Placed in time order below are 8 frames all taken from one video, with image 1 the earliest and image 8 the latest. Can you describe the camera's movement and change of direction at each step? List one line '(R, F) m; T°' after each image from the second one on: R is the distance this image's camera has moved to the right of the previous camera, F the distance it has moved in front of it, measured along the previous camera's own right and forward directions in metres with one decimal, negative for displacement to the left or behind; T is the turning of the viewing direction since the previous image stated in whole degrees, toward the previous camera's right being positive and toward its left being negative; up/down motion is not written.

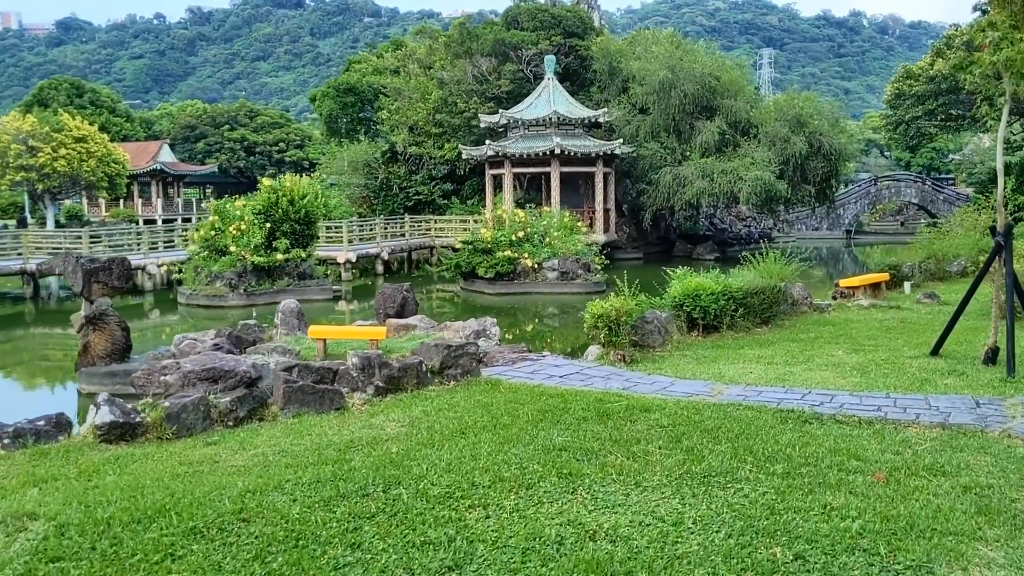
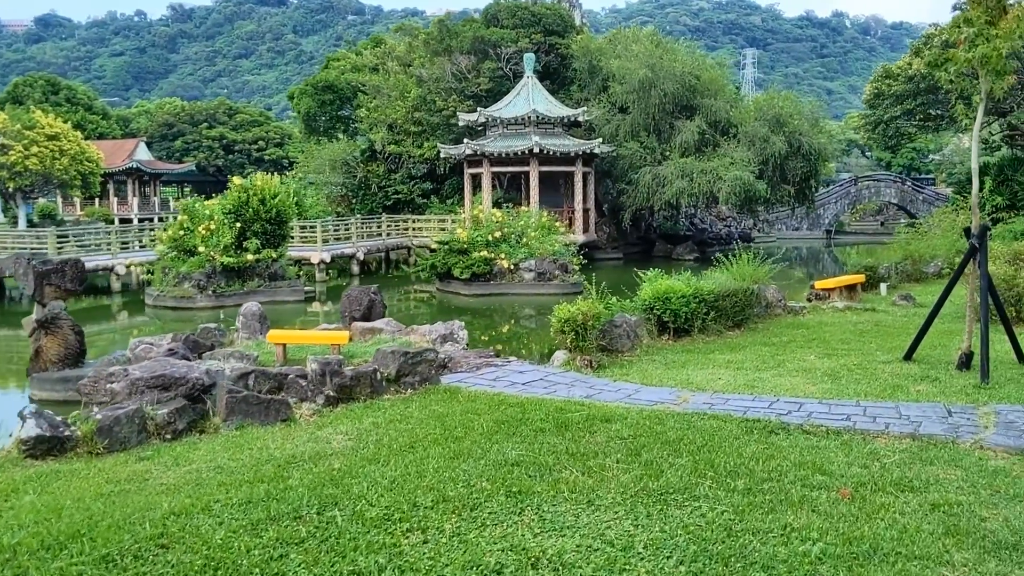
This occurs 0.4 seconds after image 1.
(+0.2, +0.2) m; +1°
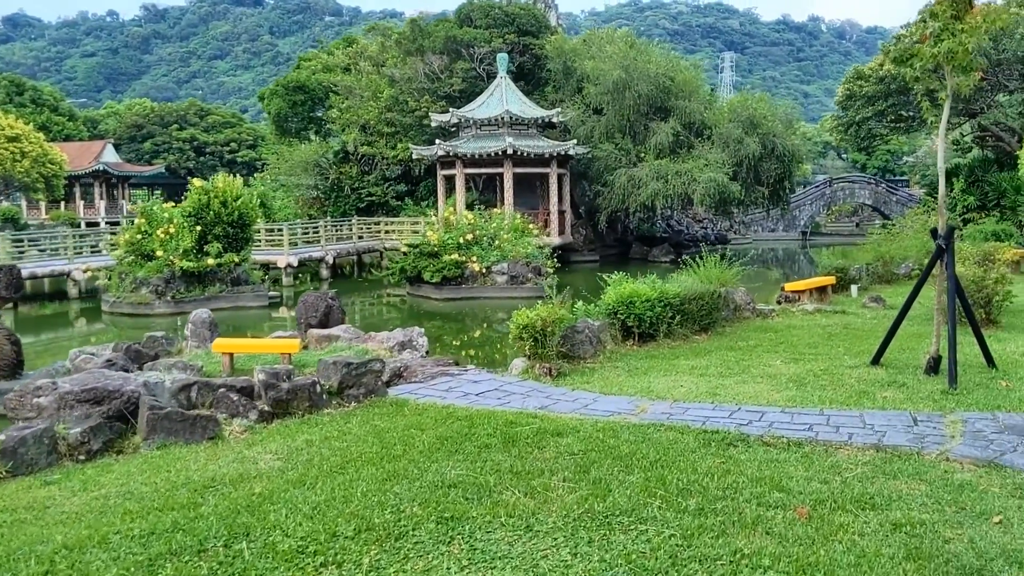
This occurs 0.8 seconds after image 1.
(+0.2, +0.3) m; +1°
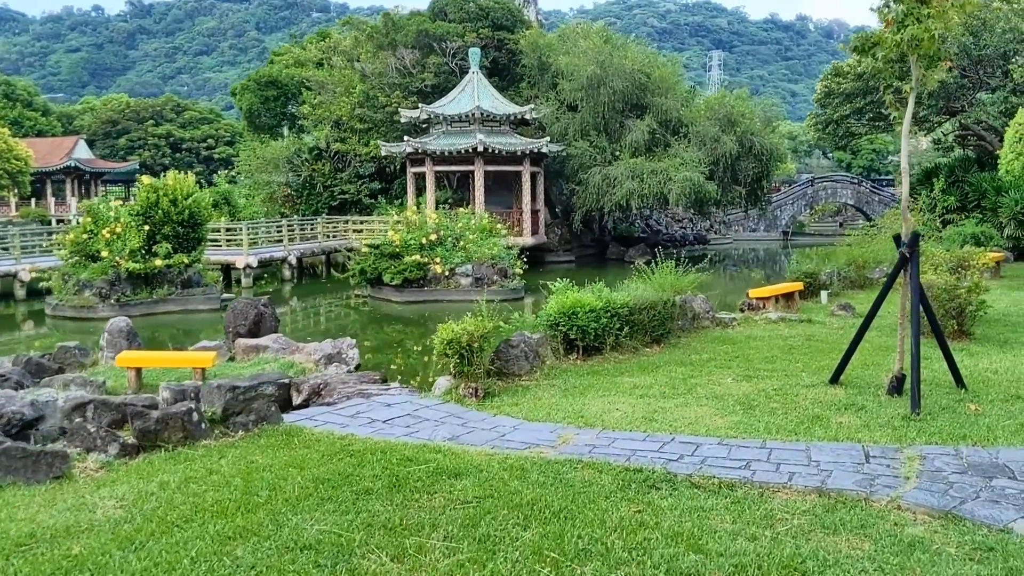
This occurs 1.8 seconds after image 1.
(+0.5, +0.6) m; +1°
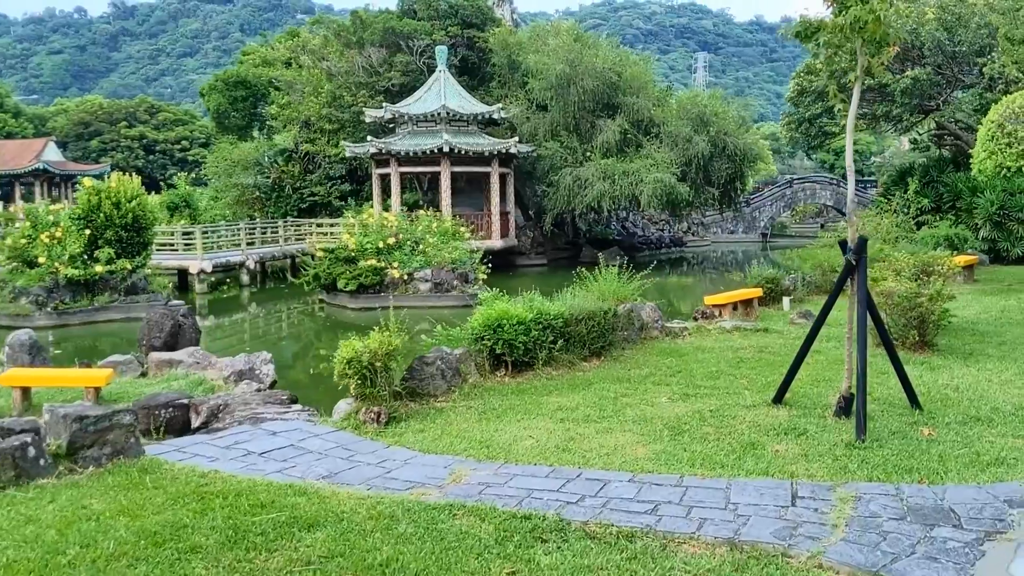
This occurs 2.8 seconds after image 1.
(+0.6, +0.5) m; +1°
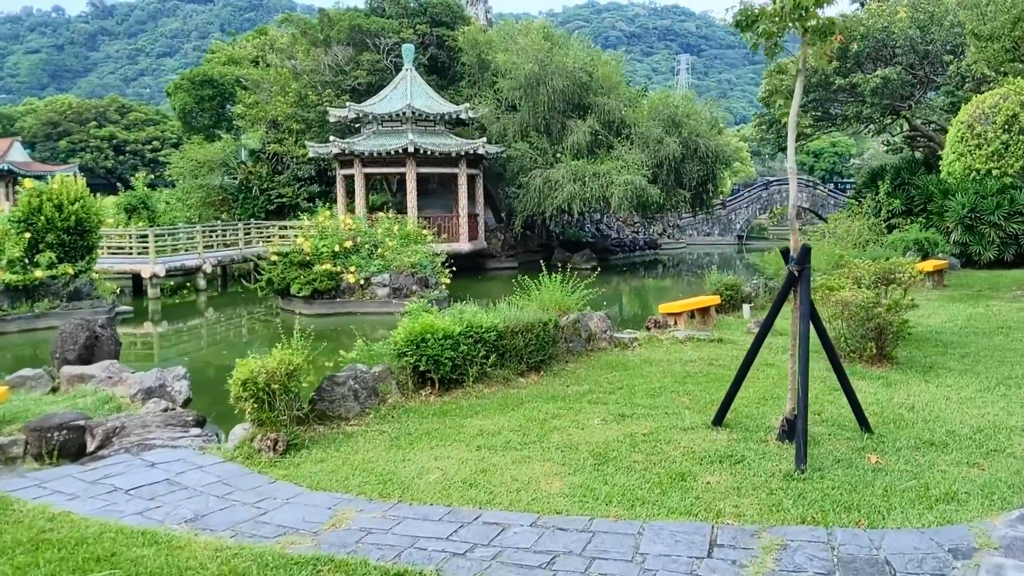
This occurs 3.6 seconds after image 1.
(+0.4, +0.4) m; +1°
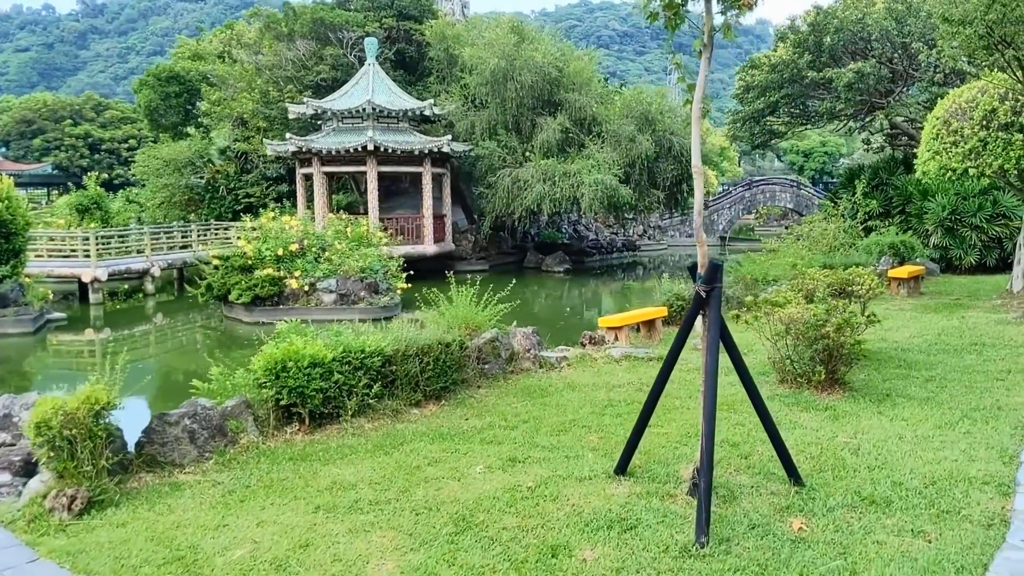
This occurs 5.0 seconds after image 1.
(+0.7, +0.8) m; 0°
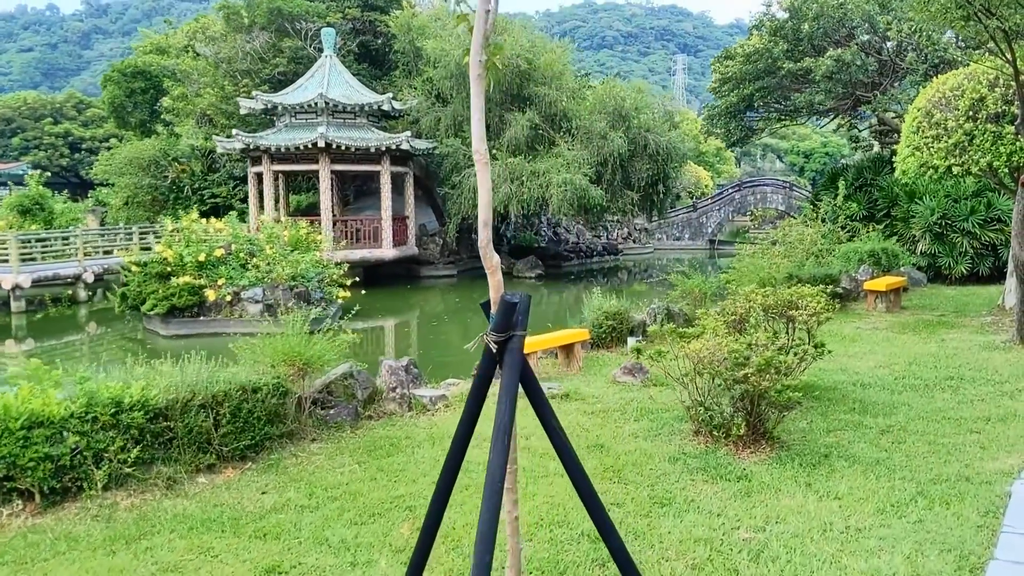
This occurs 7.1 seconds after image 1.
(+1.0, +1.1) m; 0°
